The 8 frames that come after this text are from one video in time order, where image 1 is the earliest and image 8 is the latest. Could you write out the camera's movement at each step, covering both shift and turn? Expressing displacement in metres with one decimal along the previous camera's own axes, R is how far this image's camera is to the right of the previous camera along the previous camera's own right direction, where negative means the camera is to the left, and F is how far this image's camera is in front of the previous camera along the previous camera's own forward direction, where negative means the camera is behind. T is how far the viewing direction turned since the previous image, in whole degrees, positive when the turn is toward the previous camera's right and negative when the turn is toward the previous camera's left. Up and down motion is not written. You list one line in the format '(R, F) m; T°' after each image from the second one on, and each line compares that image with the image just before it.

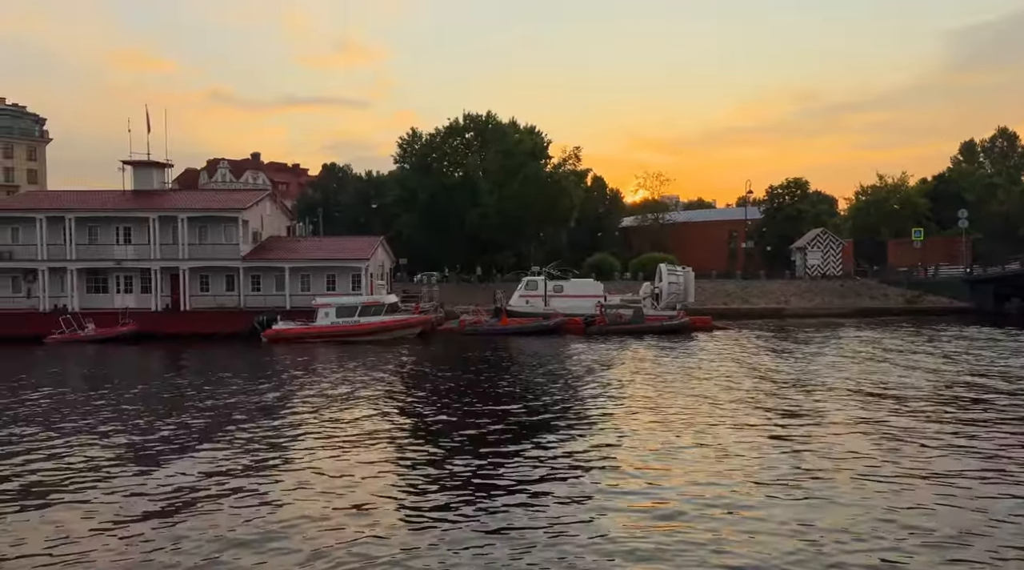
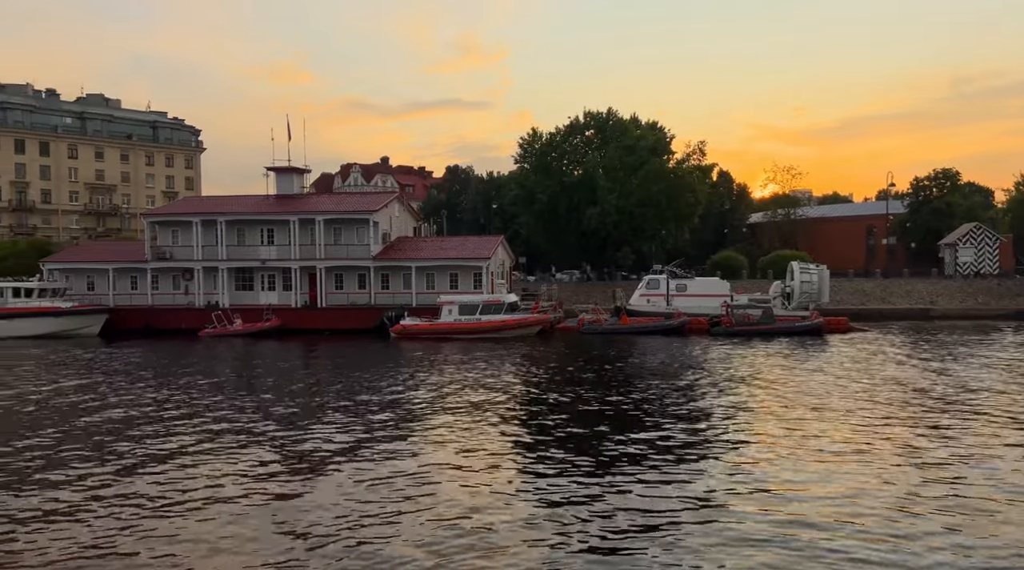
(0.0, +0.6) m; -8°
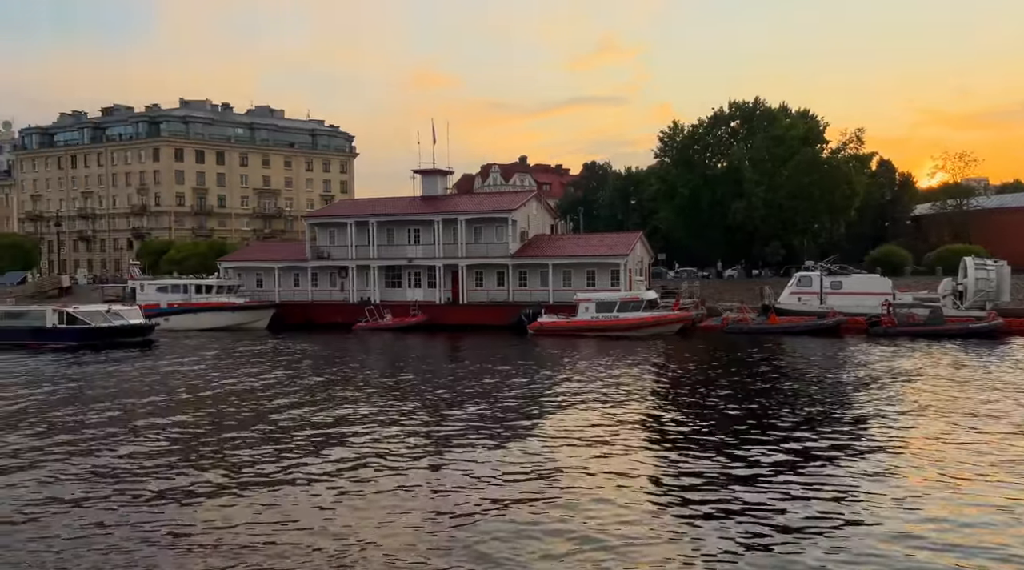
(-0.1, +0.8) m; -9°
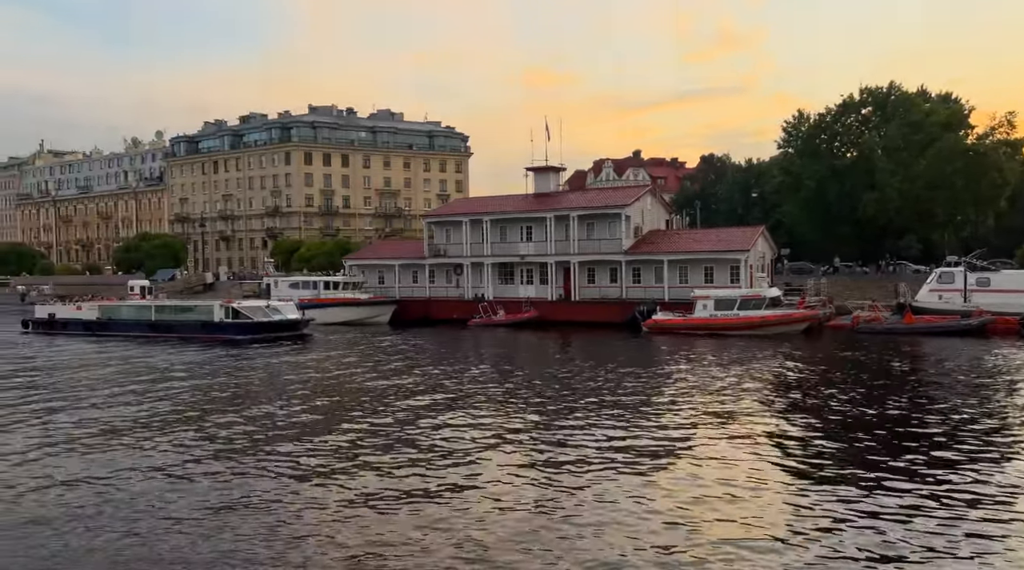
(-0.1, +0.7) m; -8°
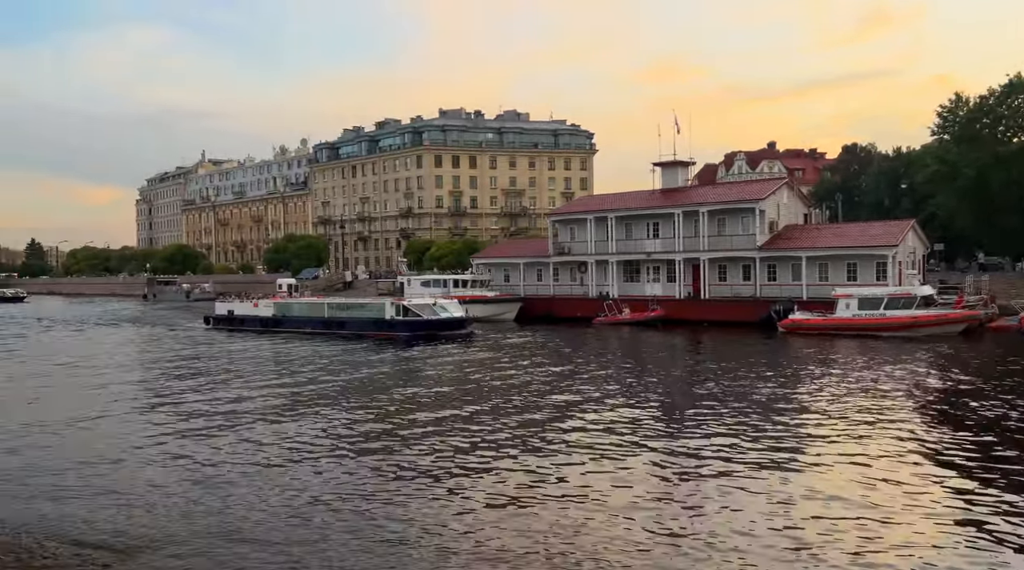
(-0.1, +0.9) m; -8°
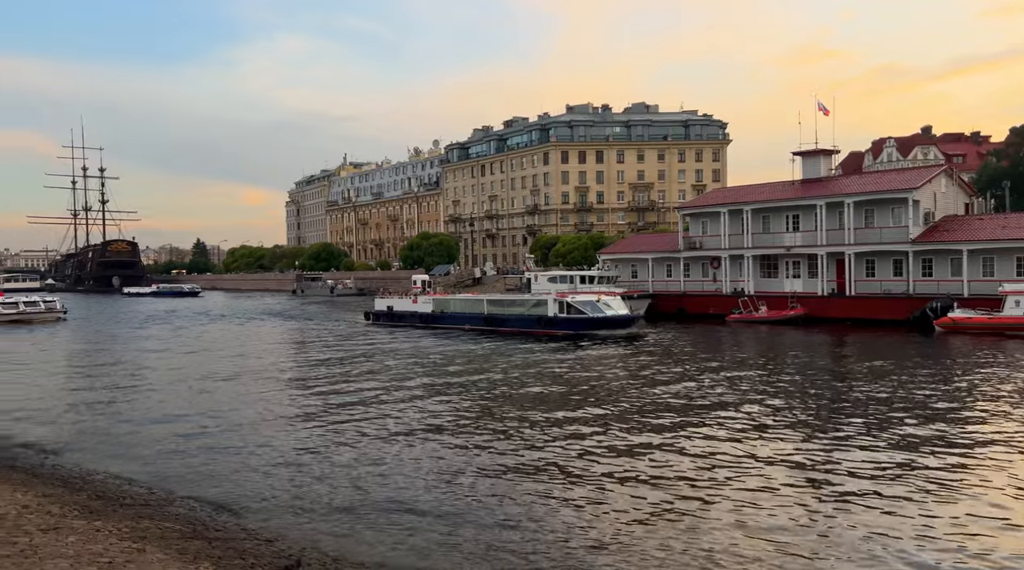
(-0.3, +0.9) m; -9°
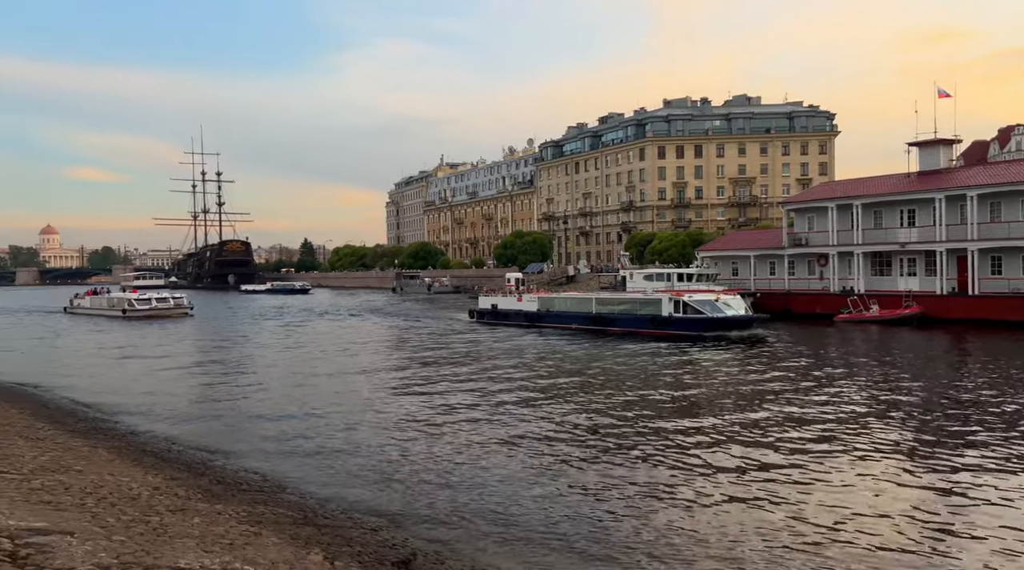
(-0.2, 0.0) m; -7°
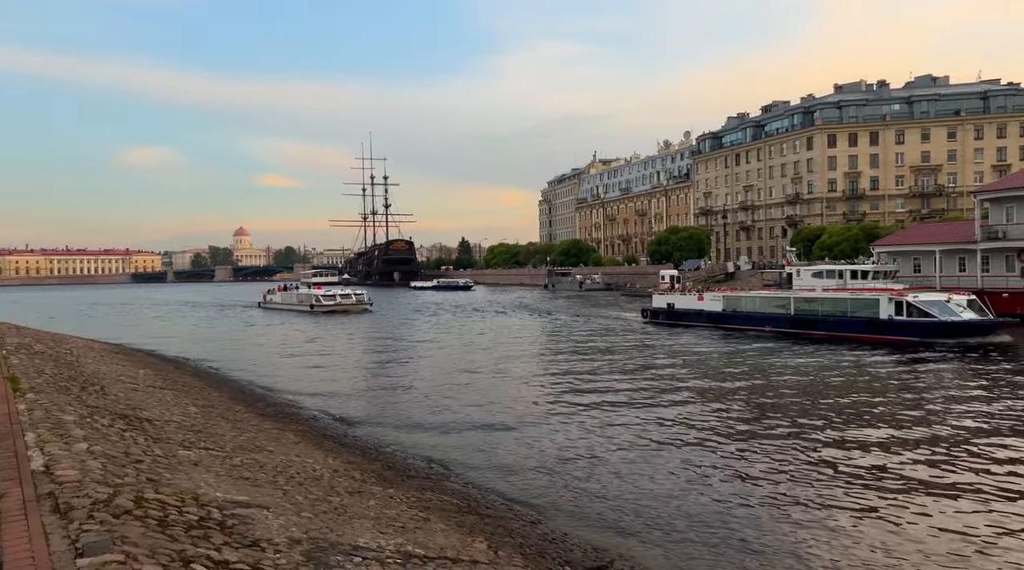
(-0.1, -0.1) m; -11°
